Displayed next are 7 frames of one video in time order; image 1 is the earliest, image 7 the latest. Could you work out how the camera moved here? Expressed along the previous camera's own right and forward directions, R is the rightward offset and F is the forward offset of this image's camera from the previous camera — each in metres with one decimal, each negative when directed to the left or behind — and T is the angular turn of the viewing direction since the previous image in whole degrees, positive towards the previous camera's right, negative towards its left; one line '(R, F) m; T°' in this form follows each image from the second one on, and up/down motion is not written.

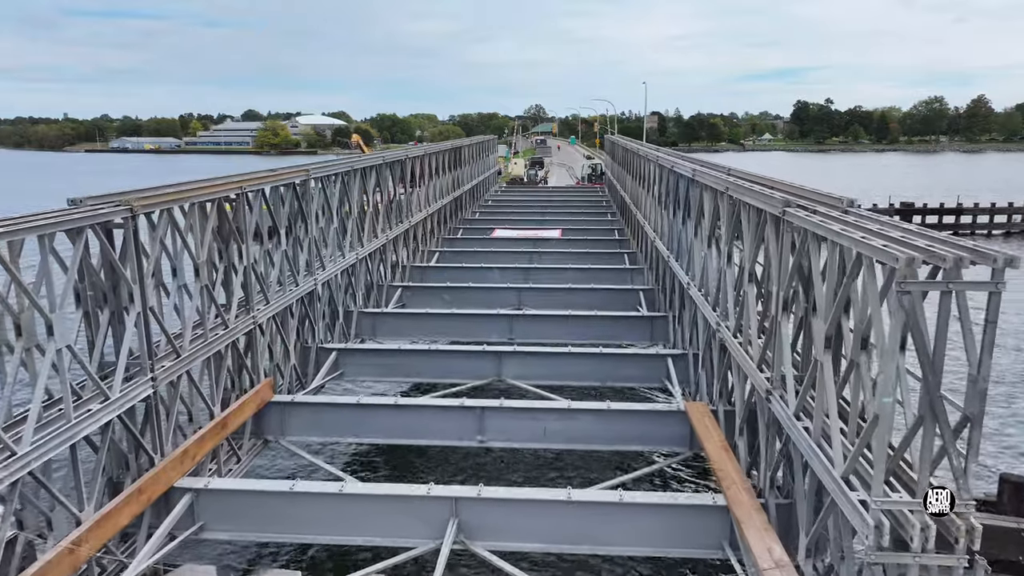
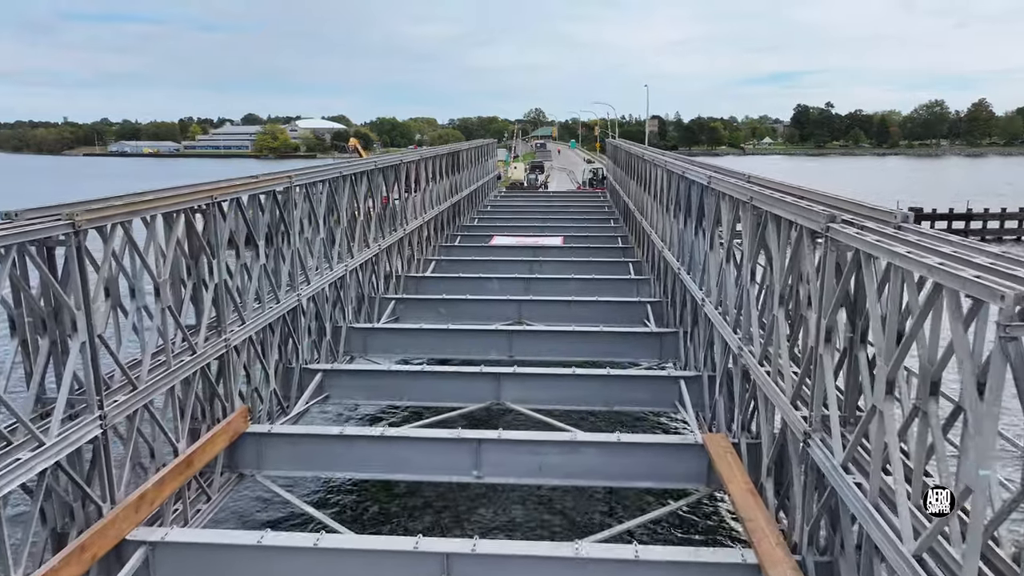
(0.0, +0.9) m; 0°
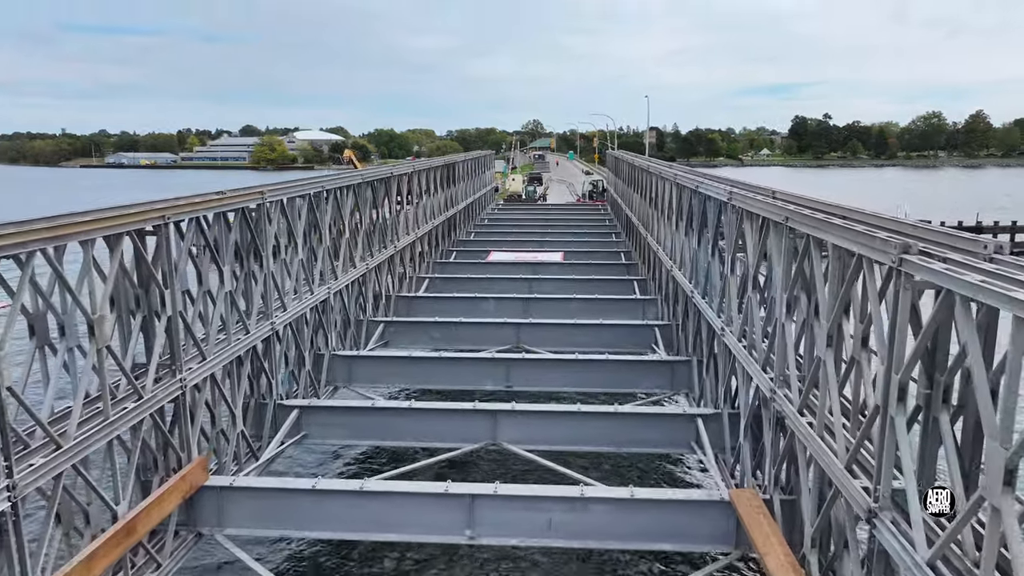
(0.0, +1.1) m; 0°
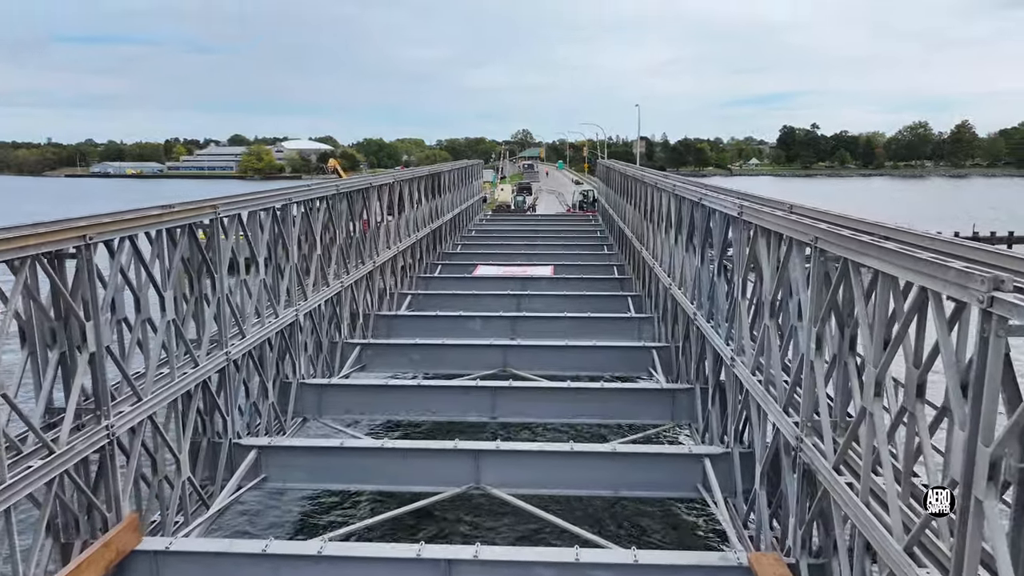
(+0.1, +1.1) m; +1°
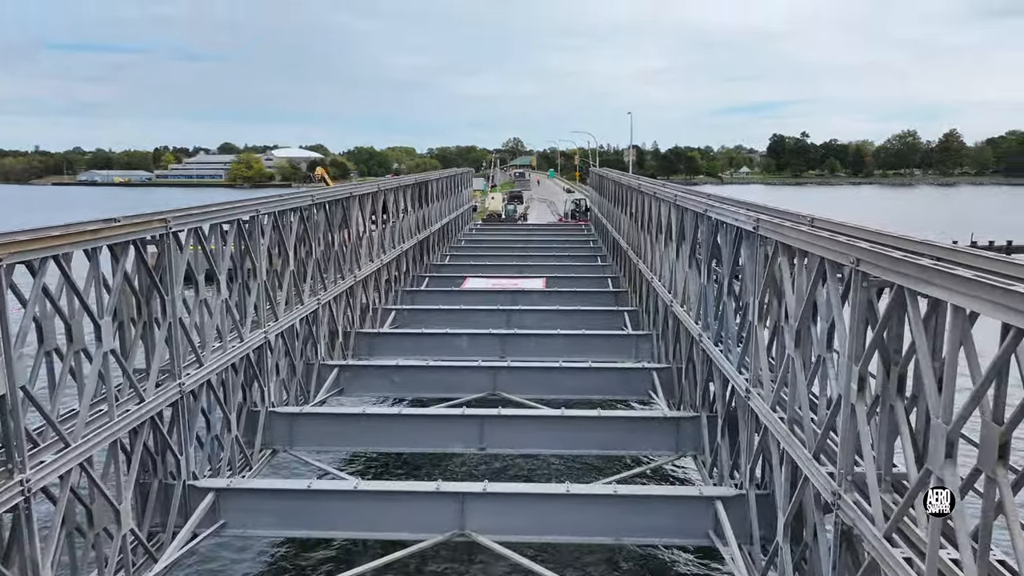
(0.0, +1.0) m; +1°
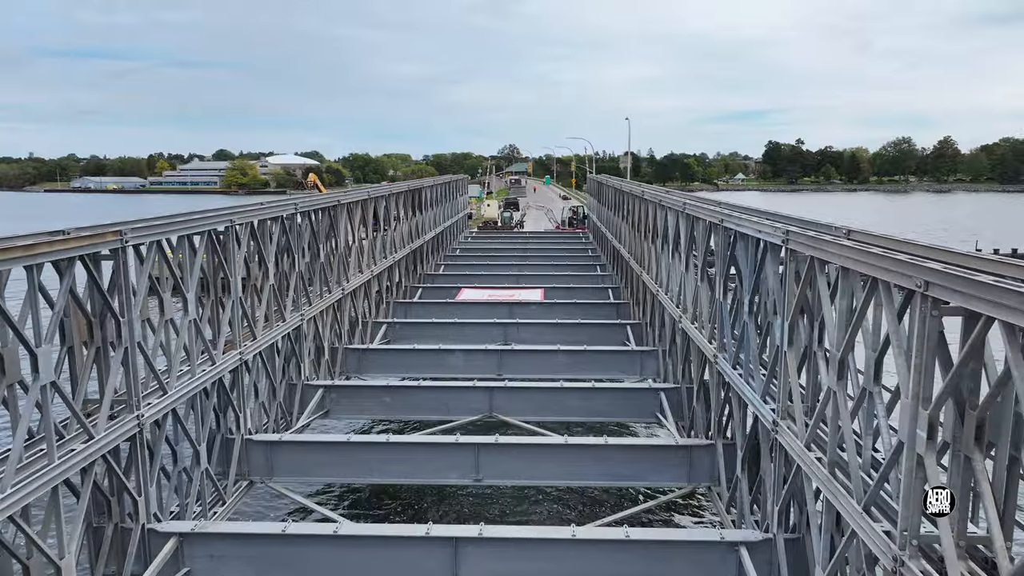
(0.0, +0.9) m; 0°
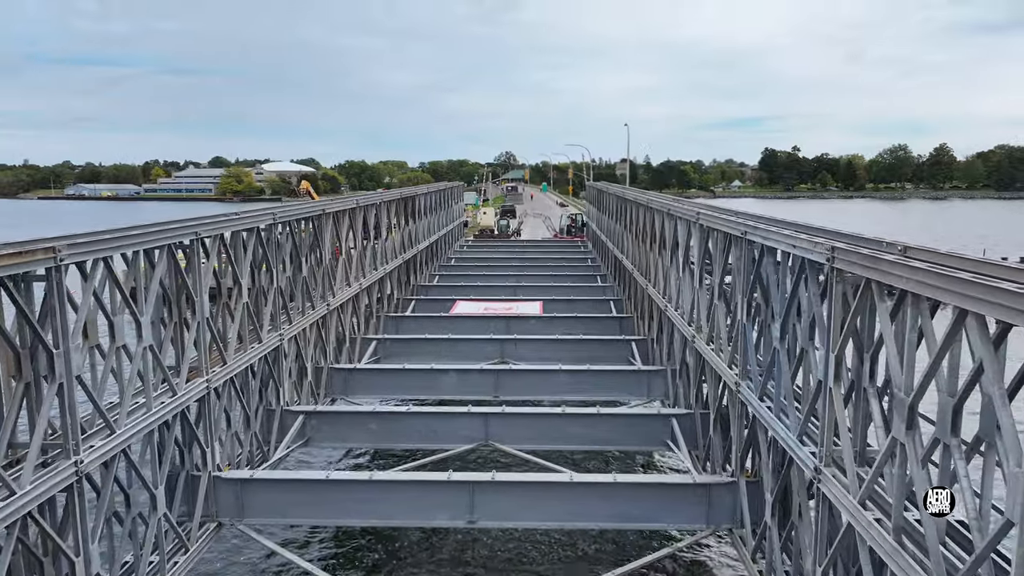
(0.0, +1.0) m; 0°
